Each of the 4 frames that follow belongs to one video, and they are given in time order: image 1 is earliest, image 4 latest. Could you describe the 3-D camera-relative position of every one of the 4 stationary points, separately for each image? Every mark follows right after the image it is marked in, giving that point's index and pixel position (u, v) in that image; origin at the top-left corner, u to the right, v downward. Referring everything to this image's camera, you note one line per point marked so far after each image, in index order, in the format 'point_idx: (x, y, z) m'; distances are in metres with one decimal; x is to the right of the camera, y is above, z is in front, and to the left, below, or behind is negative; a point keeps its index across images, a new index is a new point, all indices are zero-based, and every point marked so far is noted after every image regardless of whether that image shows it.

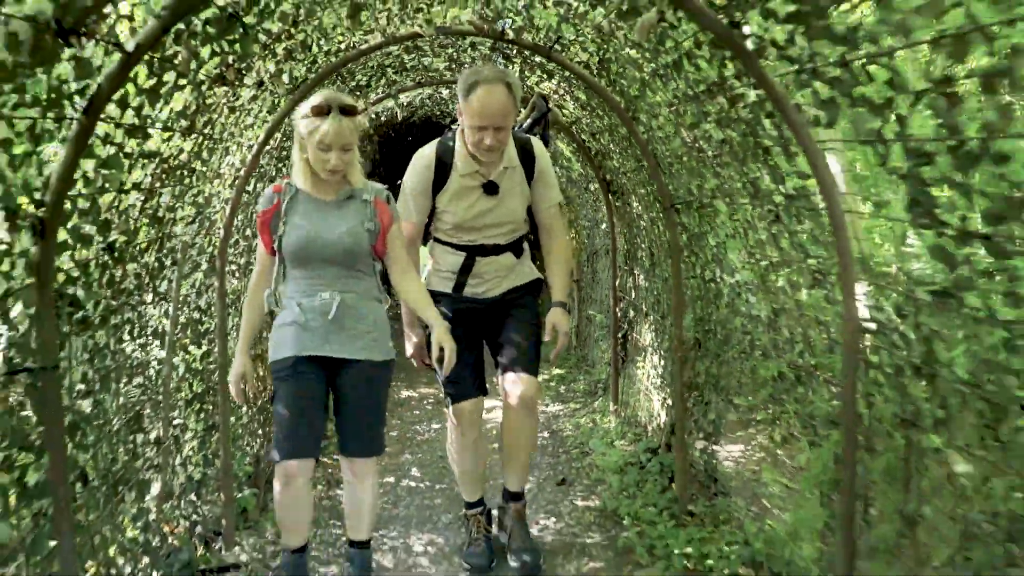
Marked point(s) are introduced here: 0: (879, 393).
0: (+0.8, -0.2, +1.9) m
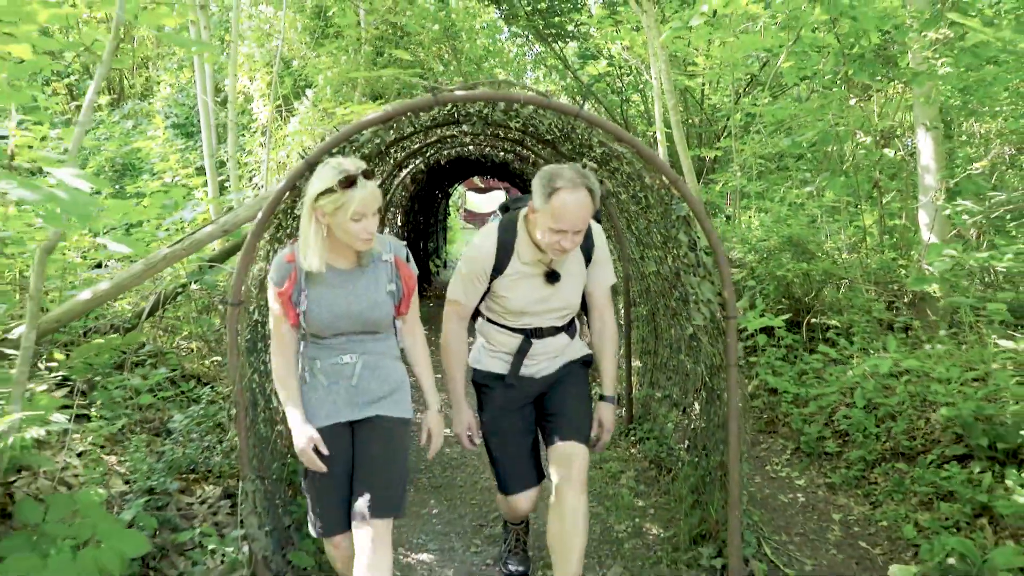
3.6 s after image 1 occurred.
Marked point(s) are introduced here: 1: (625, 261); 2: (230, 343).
0: (+0.7, -0.1, +4.9) m
1: (+0.6, +0.2, +5.0) m
2: (-0.9, -0.2, +2.9) m
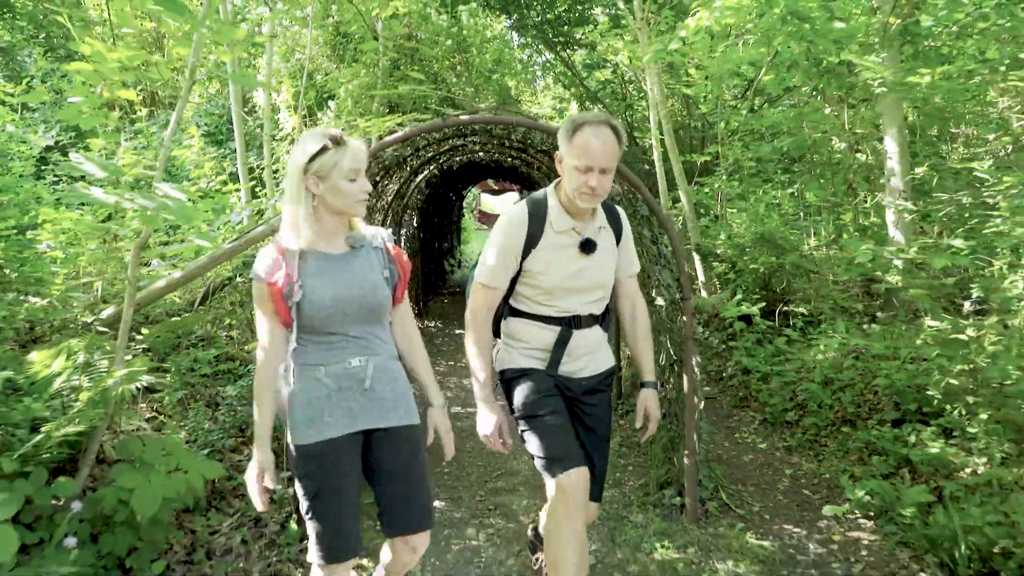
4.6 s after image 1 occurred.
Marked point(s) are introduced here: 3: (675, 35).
0: (+0.7, 0.0, +5.5) m
1: (+0.6, +0.2, +5.7) m
2: (-0.9, -0.1, +3.6) m
3: (+1.1, +1.7, +6.4) m
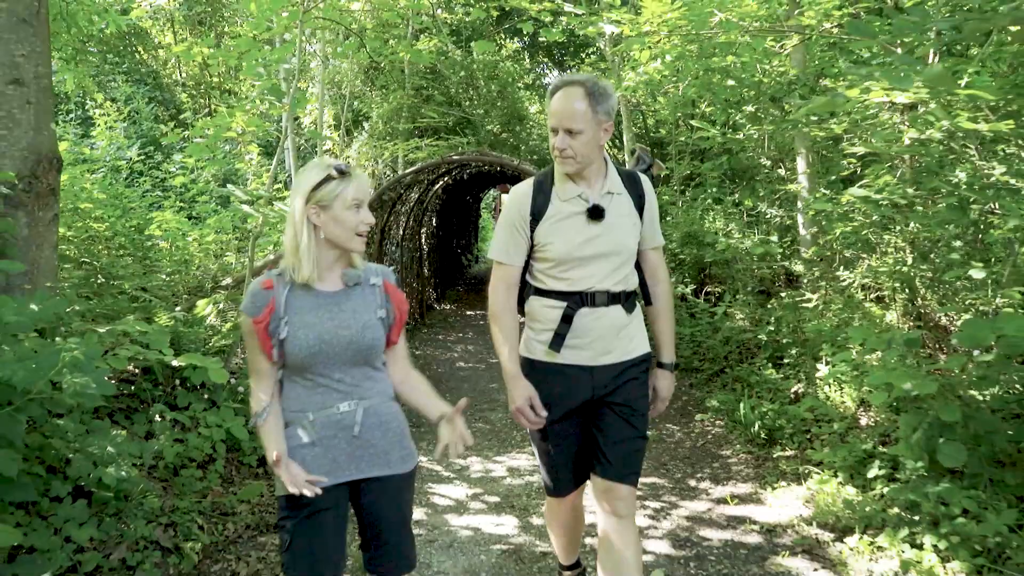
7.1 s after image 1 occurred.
0: (+0.6, +0.1, +7.5) m
1: (+0.5, +0.3, +7.6) m
2: (-1.1, 0.0, +5.6) m
3: (+1.0, +1.9, +8.3) m
